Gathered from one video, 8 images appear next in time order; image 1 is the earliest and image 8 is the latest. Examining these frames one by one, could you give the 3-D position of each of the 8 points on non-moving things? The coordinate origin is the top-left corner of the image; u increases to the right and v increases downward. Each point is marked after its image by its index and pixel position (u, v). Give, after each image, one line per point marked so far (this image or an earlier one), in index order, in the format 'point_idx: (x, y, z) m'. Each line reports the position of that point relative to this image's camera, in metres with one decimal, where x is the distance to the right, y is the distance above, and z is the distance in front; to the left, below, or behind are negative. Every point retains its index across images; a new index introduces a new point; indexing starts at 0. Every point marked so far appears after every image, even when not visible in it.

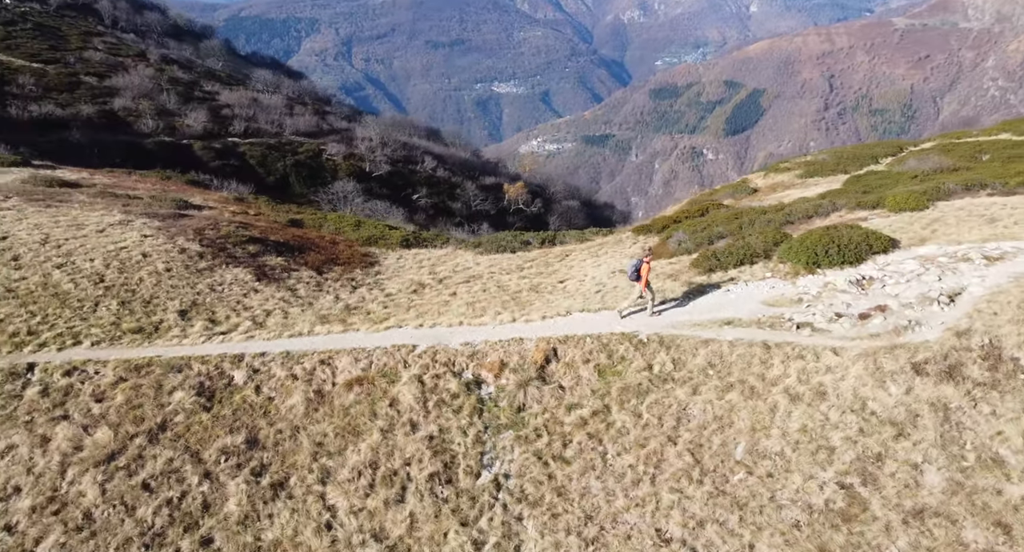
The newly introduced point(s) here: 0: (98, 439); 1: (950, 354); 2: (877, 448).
0: (-9.4, -3.7, +17.1) m
1: (+10.3, -1.9, +18.1) m
2: (+7.9, -3.8, +16.7) m
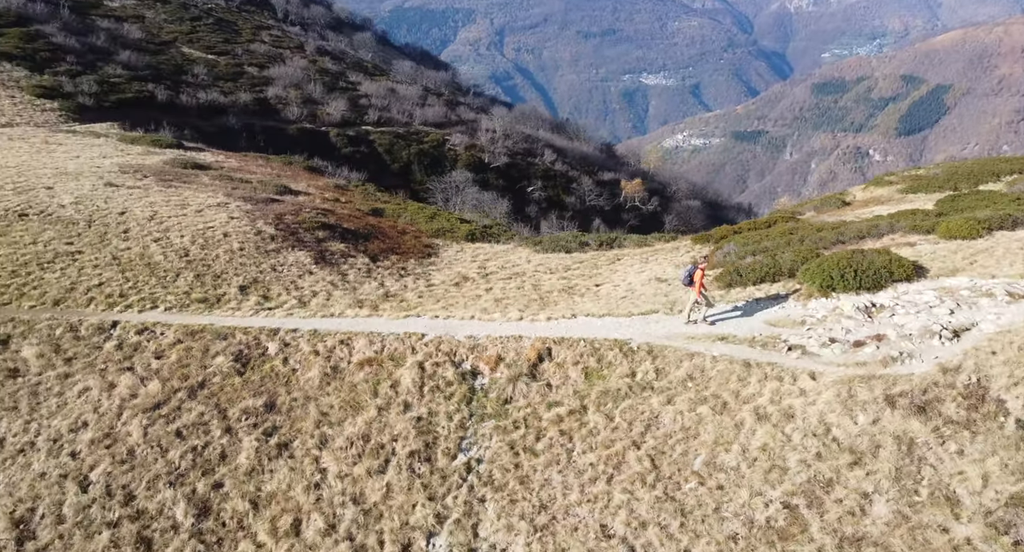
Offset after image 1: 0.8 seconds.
0: (-9.9, -3.1, +20.5) m
1: (+9.8, -2.7, +17.9) m
2: (+7.1, -4.5, +17.0) m
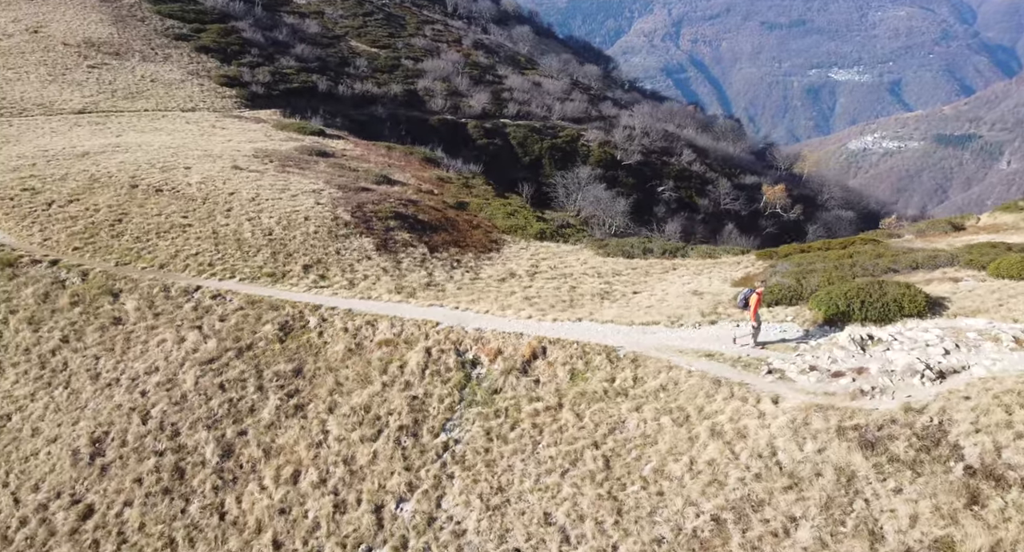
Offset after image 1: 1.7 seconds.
0: (-9.9, -2.3, +24.4) m
1: (+8.8, -3.5, +17.8) m
2: (+5.8, -5.1, +17.6) m
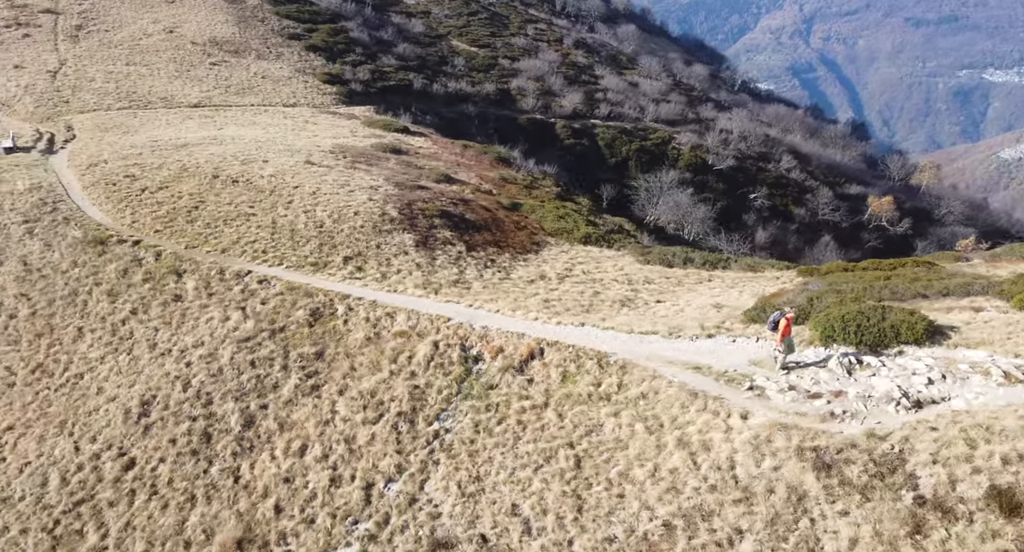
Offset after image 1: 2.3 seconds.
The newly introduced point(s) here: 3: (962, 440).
0: (-9.6, -1.8, +27.1) m
1: (+7.9, -4.1, +18.0) m
2: (+4.8, -5.5, +18.1) m
3: (+10.3, -3.8, +17.6) m
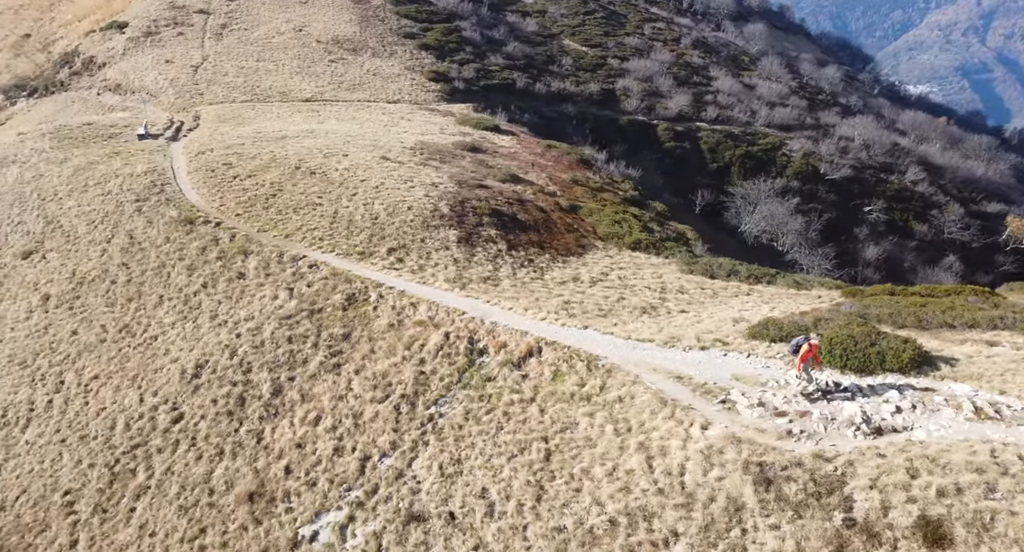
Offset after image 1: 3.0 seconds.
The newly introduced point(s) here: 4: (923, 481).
0: (-8.9, -1.2, +30.1) m
1: (+6.7, -4.7, +18.4) m
2: (+3.7, -5.8, +19.0) m
3: (+9.1, -4.5, +17.6) m
4: (+9.4, -4.7, +17.6) m
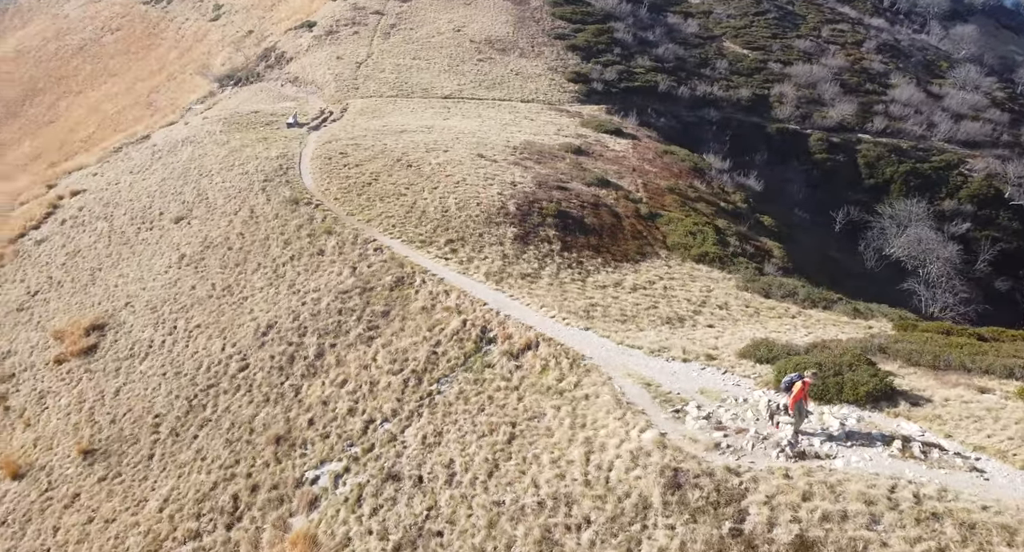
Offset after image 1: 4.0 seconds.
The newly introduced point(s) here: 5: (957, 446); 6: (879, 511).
0: (-7.4, -0.3, +34.2) m
1: (+4.8, -5.2, +19.3) m
2: (+1.8, -6.1, +20.7) m
3: (+7.0, -5.2, +18.1) m
4: (+7.2, -5.5, +18.0) m
5: (+11.4, -4.3, +19.6) m
6: (+8.5, -5.5, +17.8) m
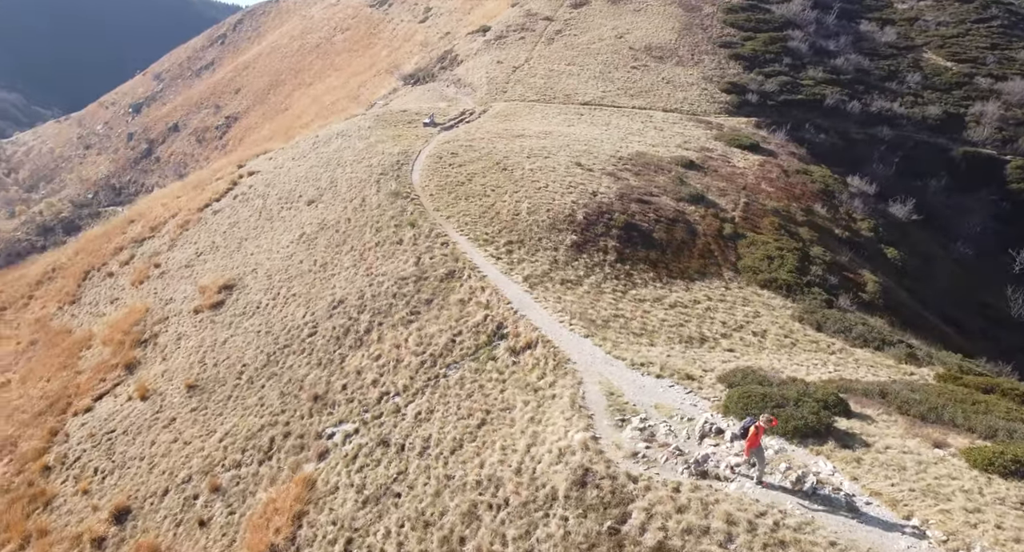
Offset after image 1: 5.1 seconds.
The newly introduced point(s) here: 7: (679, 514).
0: (-5.1, +0.3, +38.4) m
1: (+2.4, -5.7, +21.0) m
2: (-0.2, -6.3, +23.1) m
3: (+4.2, -5.9, +19.3) m
4: (+4.3, -6.2, +19.1) m
5: (+8.9, -5.5, +19.5) m
6: (+5.6, -6.4, +18.6) m
7: (+4.3, -6.2, +19.2) m
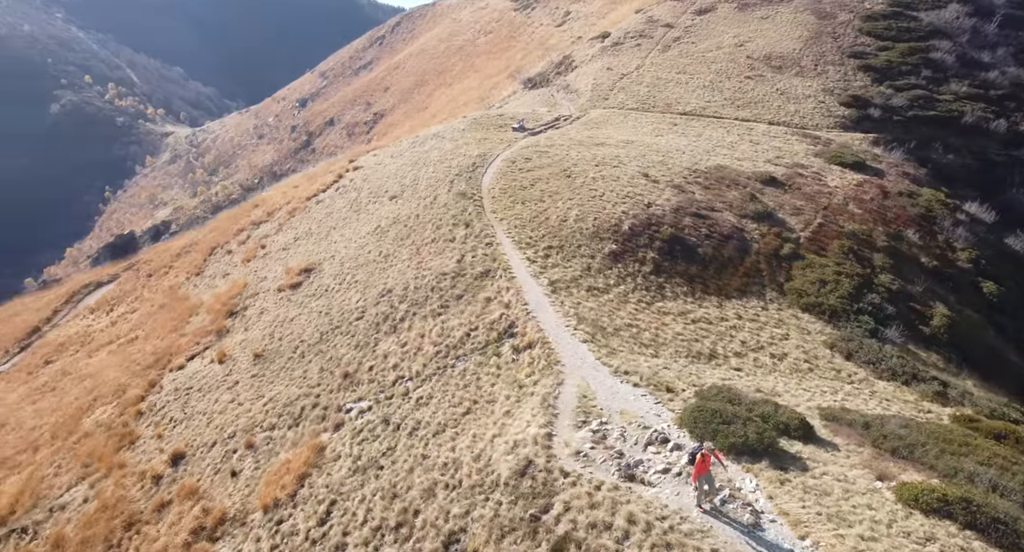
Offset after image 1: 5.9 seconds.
0: (-3.0, +0.5, +40.9) m
1: (+0.6, -5.8, +22.4) m
2: (-1.6, -6.3, +25.0) m
3: (+2.0, -6.2, +20.4) m
4: (+2.1, -6.5, +20.2) m
5: (+6.7, -6.1, +19.8) m
6: (+3.2, -6.8, +19.5) m
7: (+2.1, -6.5, +20.3) m
